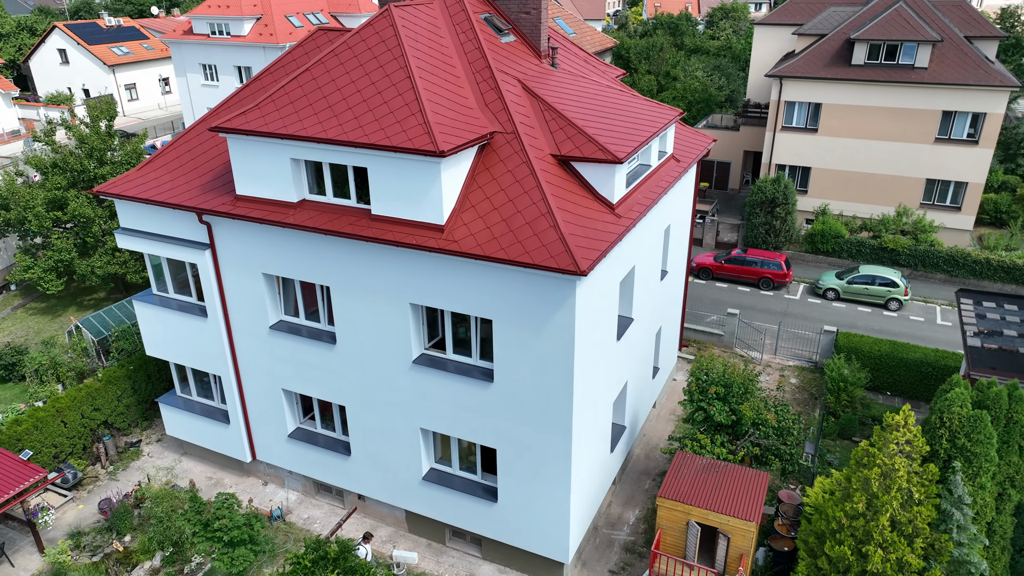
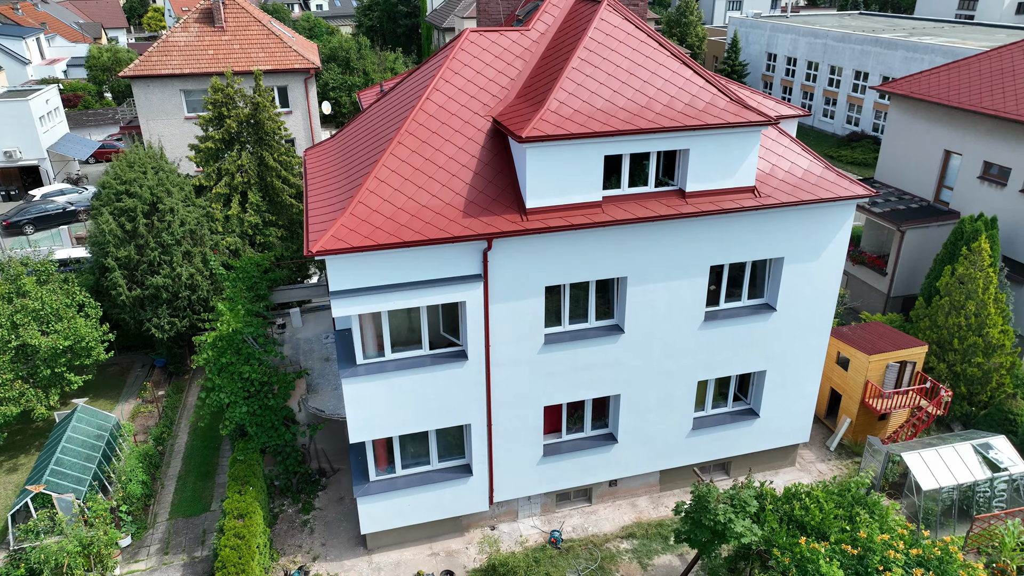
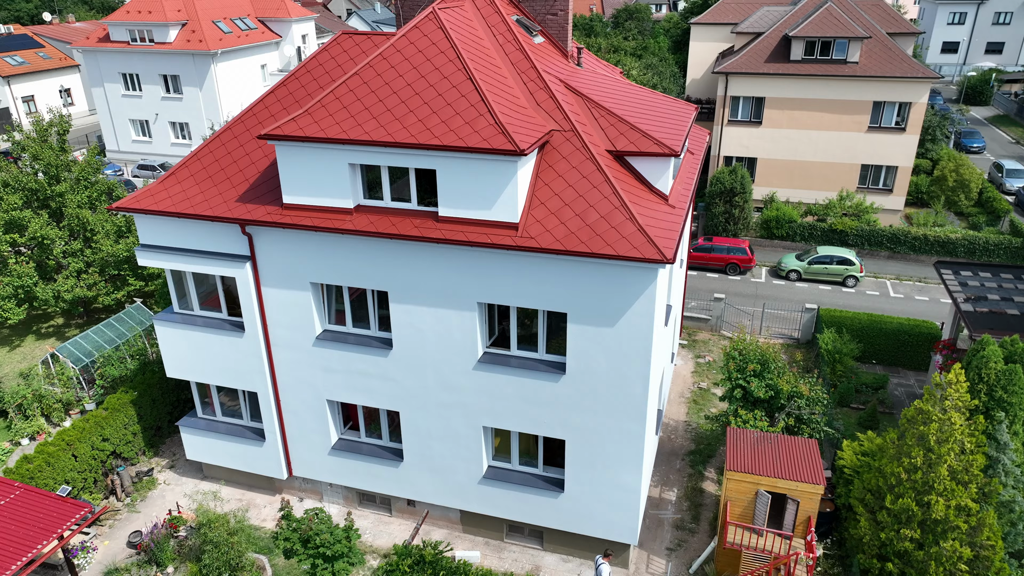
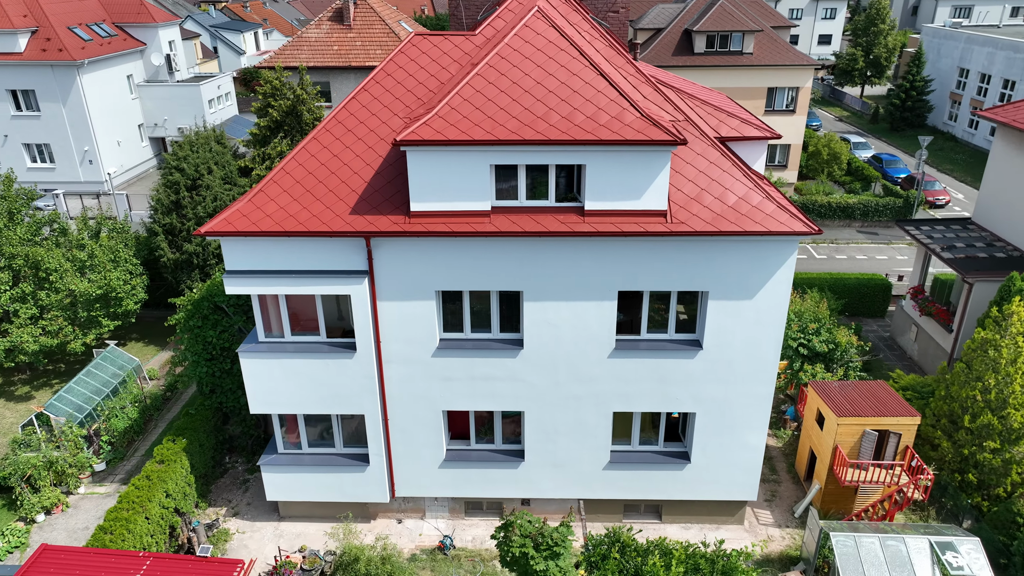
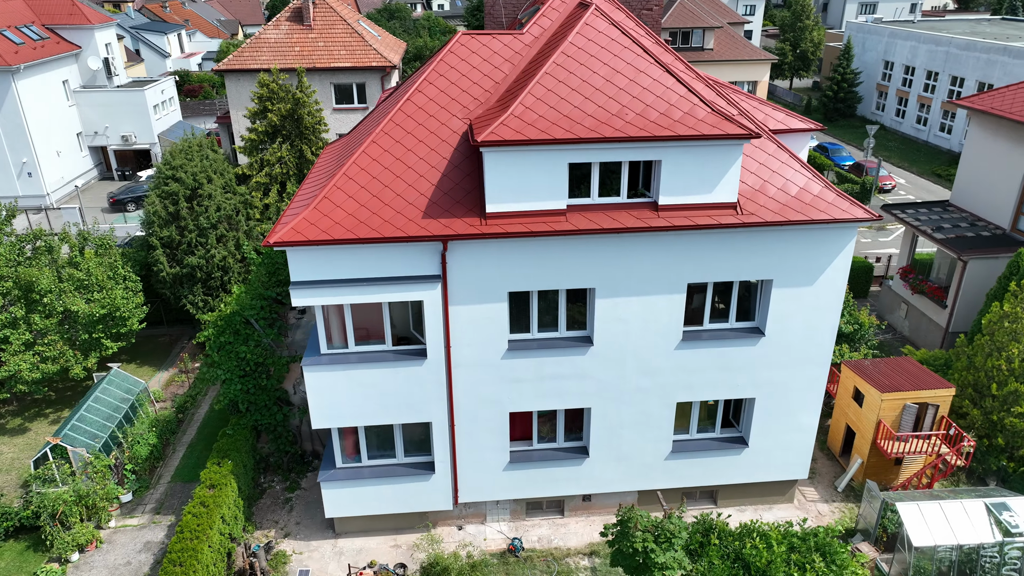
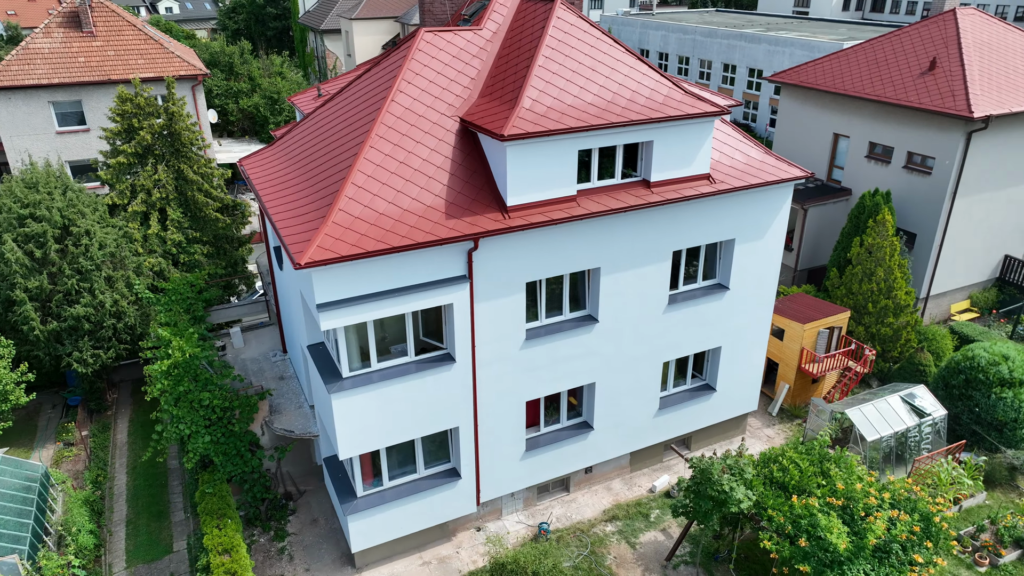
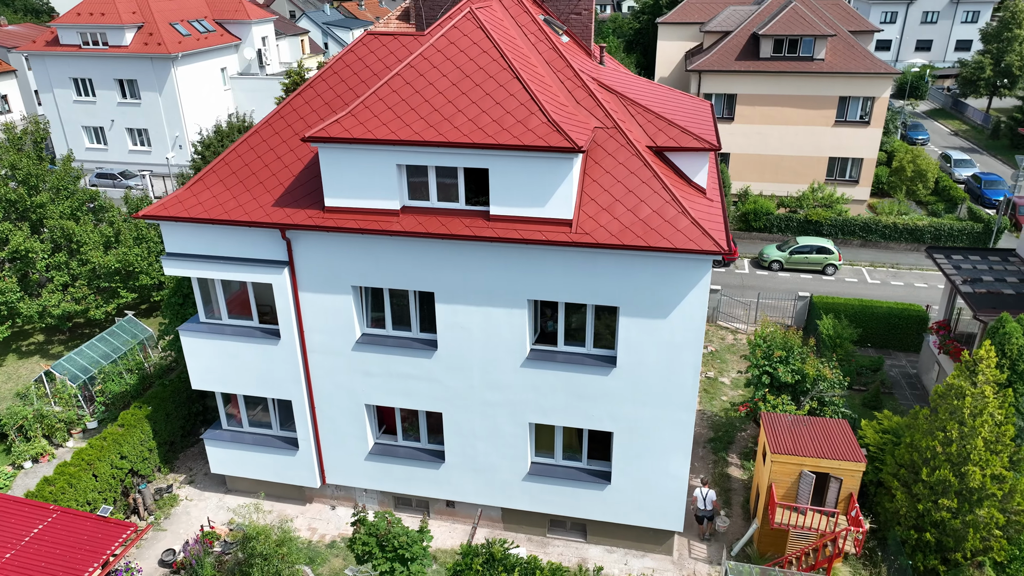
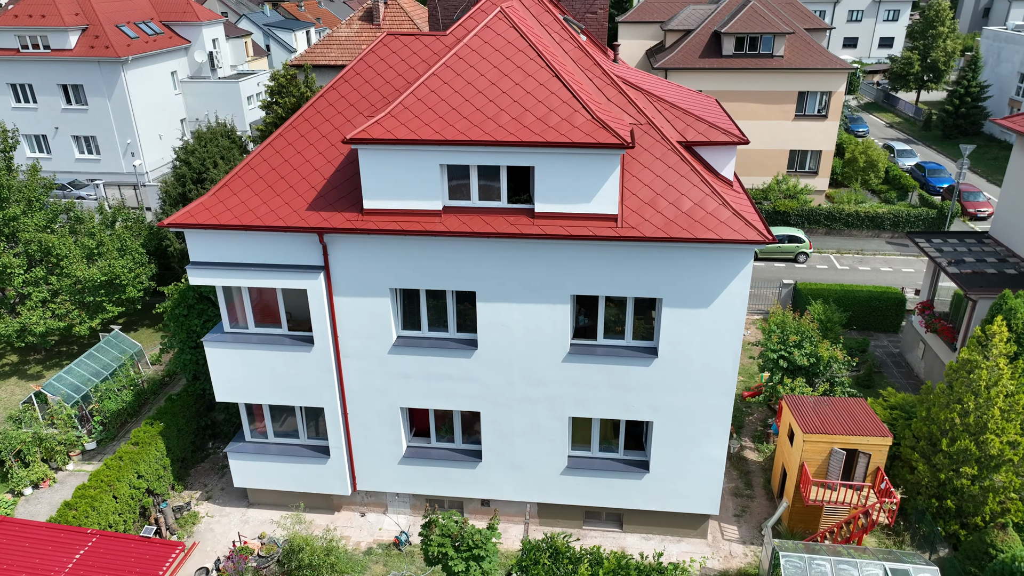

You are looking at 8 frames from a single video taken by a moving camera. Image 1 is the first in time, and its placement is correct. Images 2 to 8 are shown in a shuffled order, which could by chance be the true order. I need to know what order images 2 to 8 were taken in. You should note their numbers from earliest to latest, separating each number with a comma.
3, 7, 8, 4, 5, 2, 6
